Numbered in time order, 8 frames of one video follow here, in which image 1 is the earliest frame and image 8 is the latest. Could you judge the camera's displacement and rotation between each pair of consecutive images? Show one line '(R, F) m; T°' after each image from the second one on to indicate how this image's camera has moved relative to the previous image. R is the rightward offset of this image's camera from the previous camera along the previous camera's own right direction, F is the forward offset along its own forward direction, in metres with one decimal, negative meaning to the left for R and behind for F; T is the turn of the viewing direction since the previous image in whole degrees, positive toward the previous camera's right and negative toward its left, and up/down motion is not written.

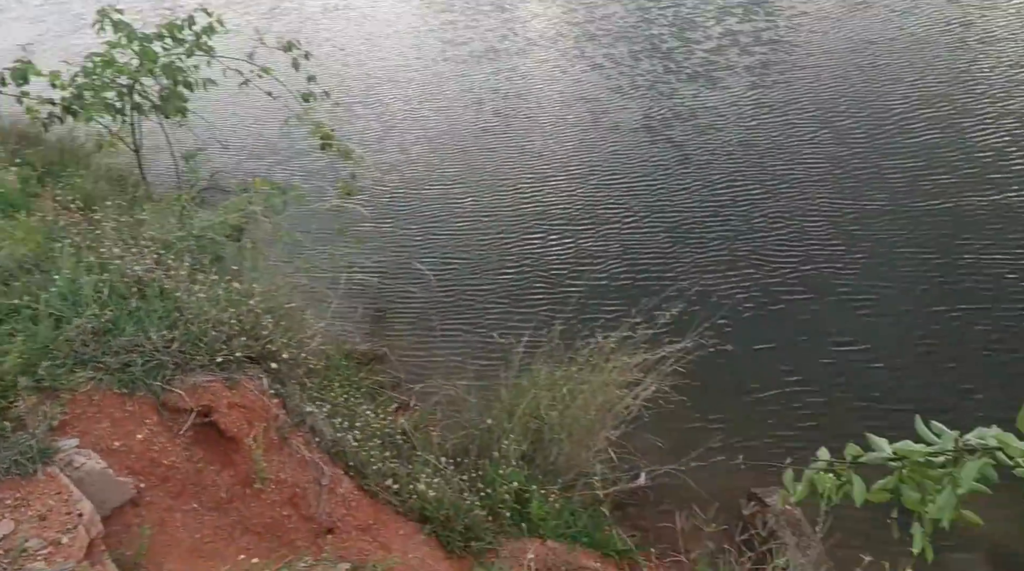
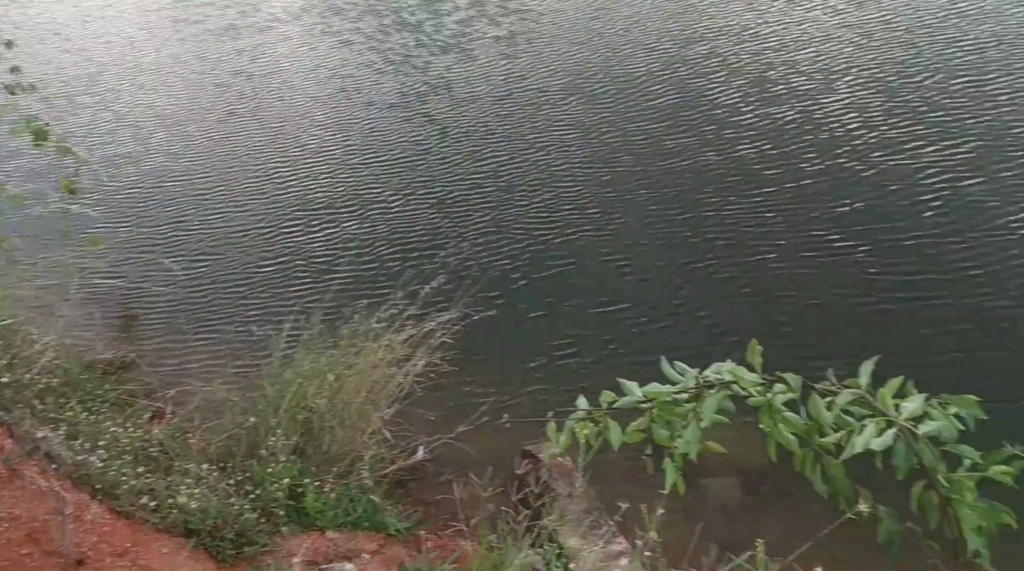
(+0.3, +0.2) m; +11°
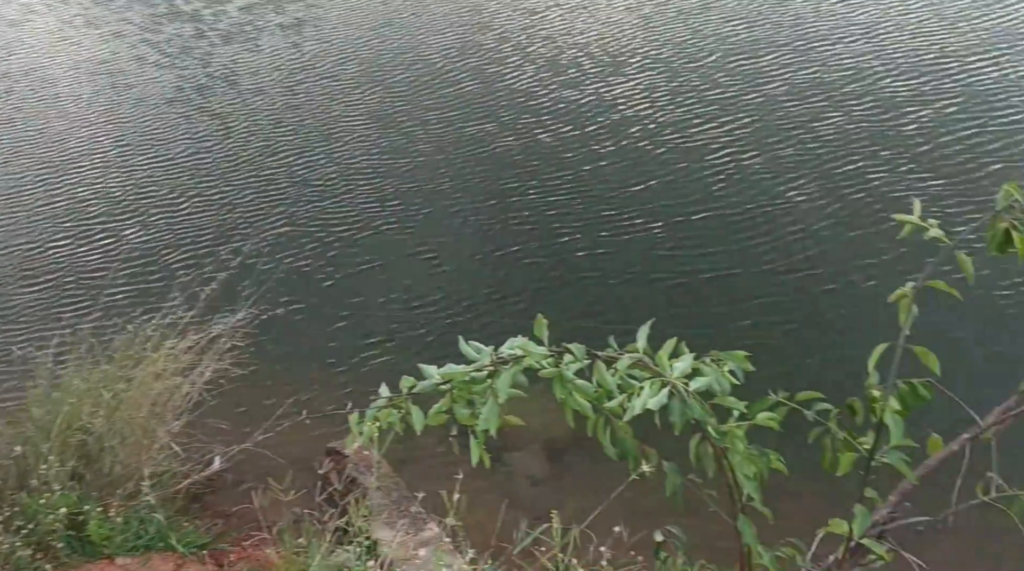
(+0.3, +0.2) m; +10°
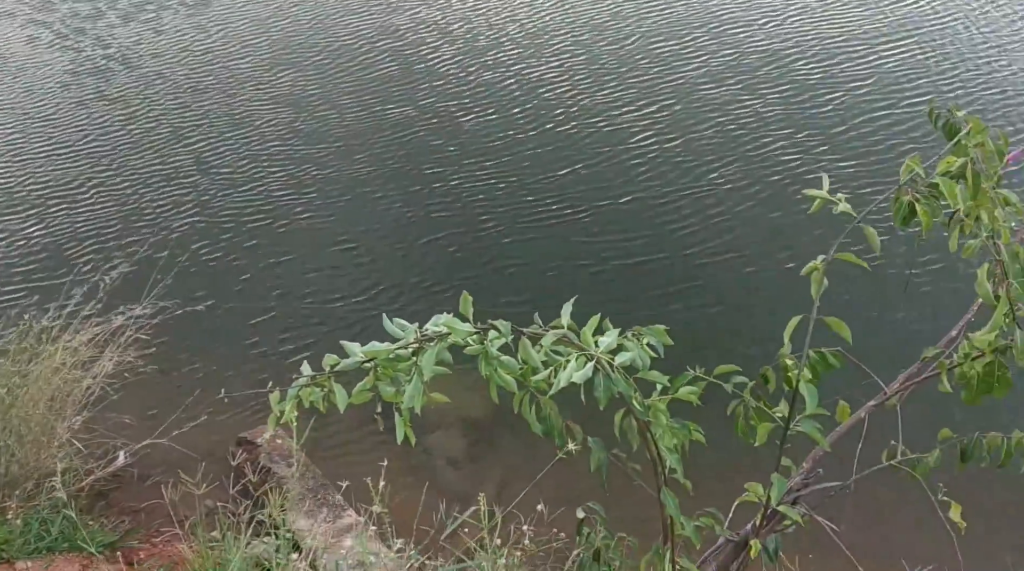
(-0.1, 0.0) m; +5°
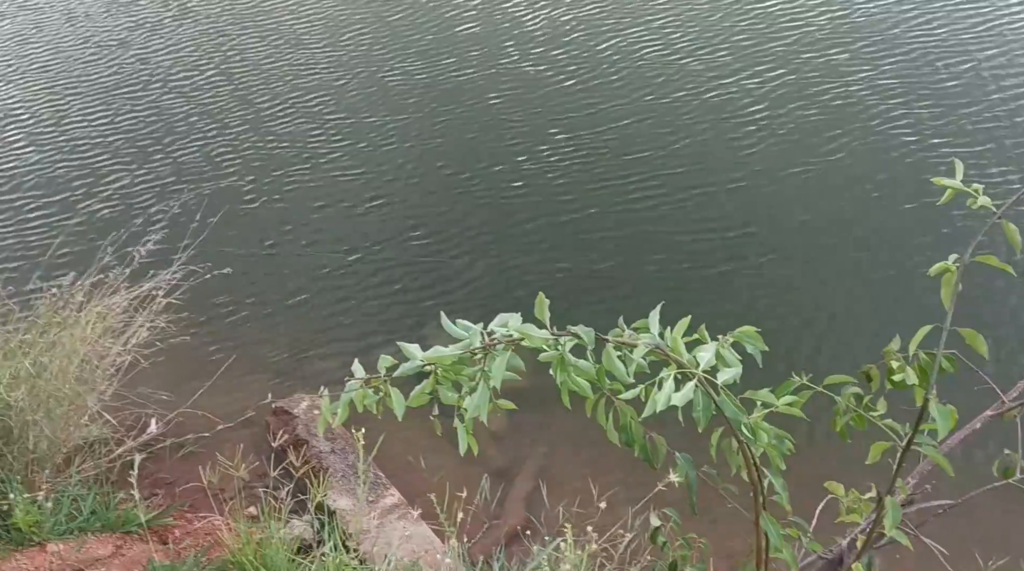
(-0.3, +0.6) m; -1°
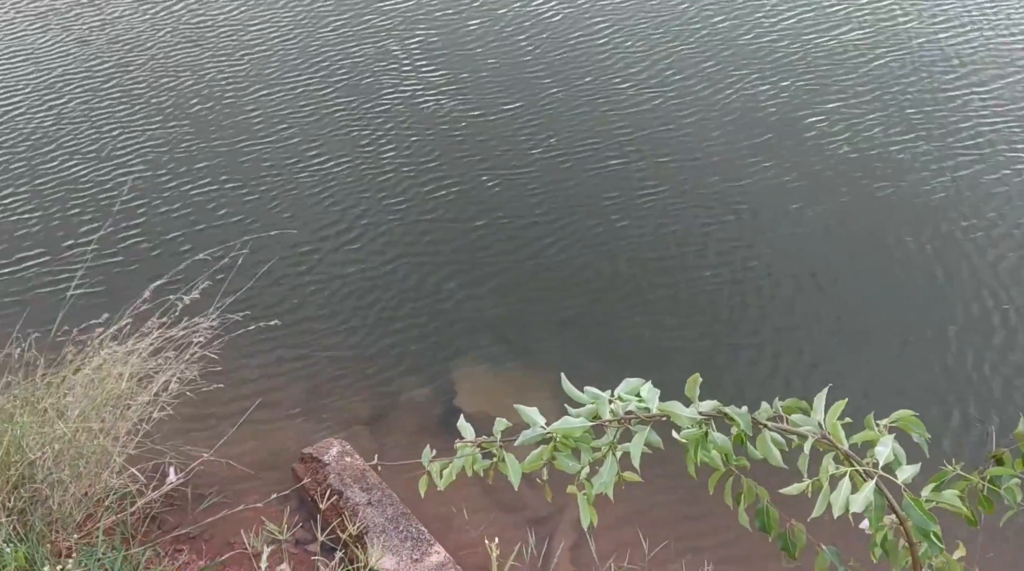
(-0.9, +0.4) m; +4°
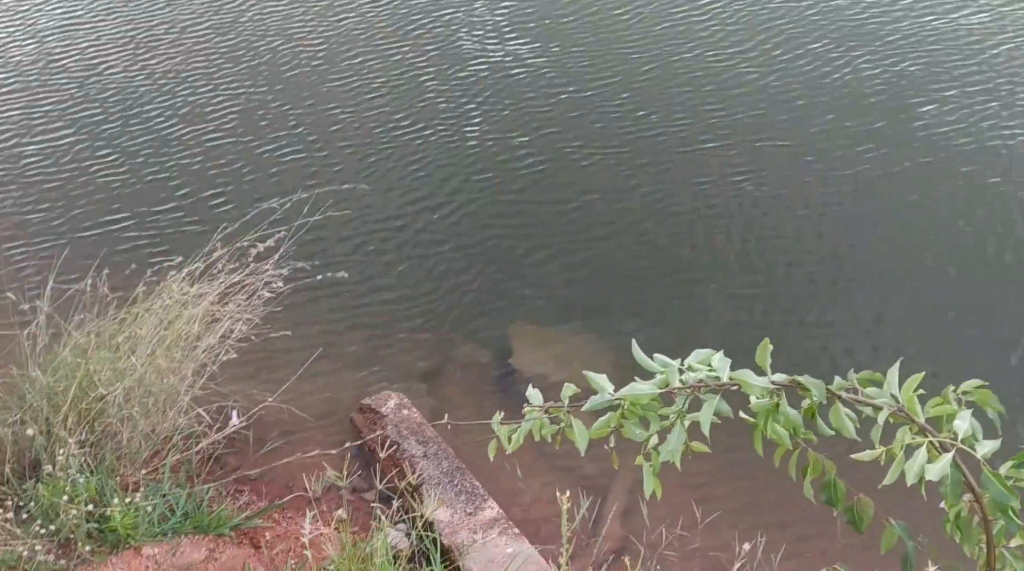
(-0.2, 0.0) m; -2°
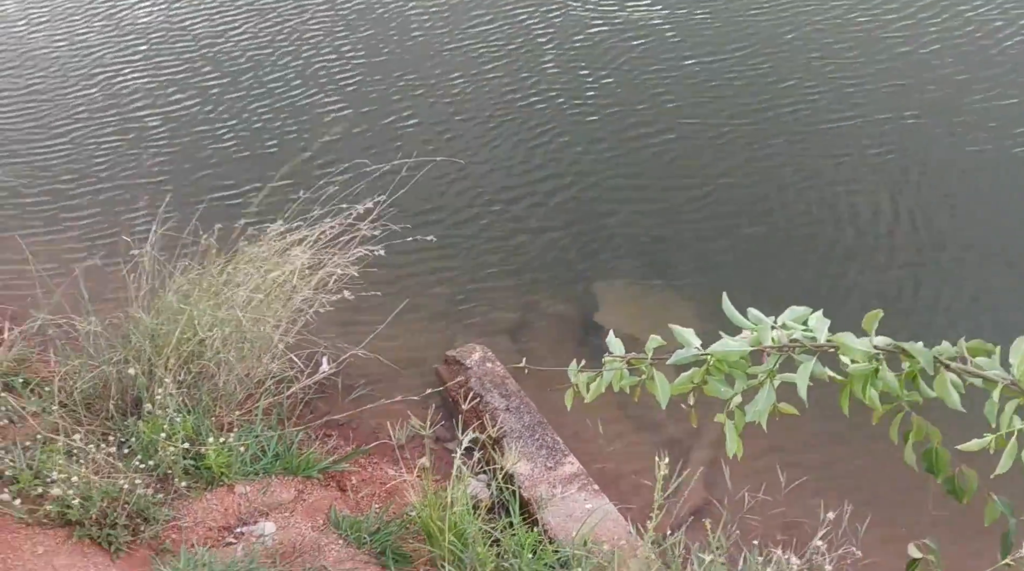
(0.0, -0.1) m; -5°
